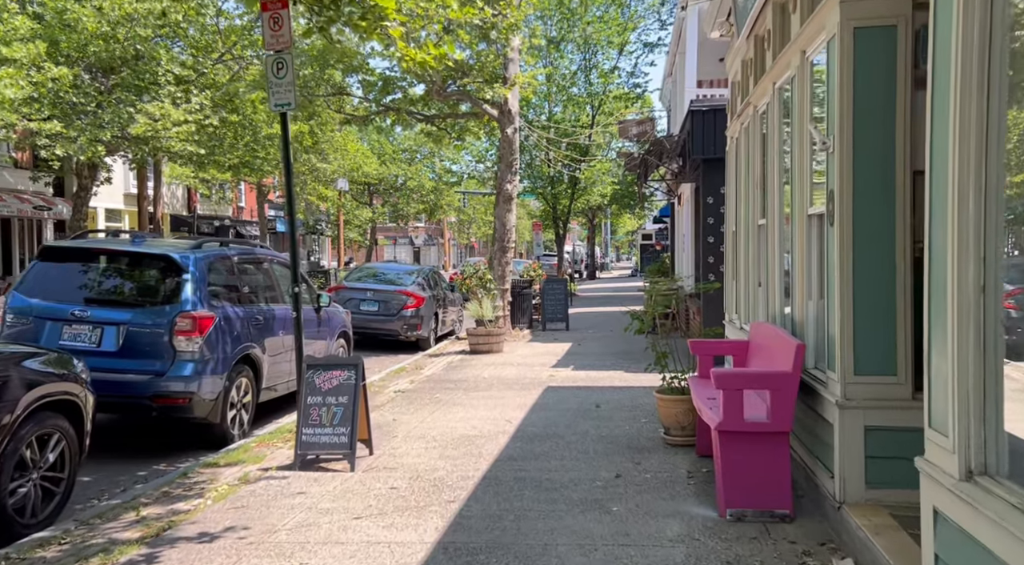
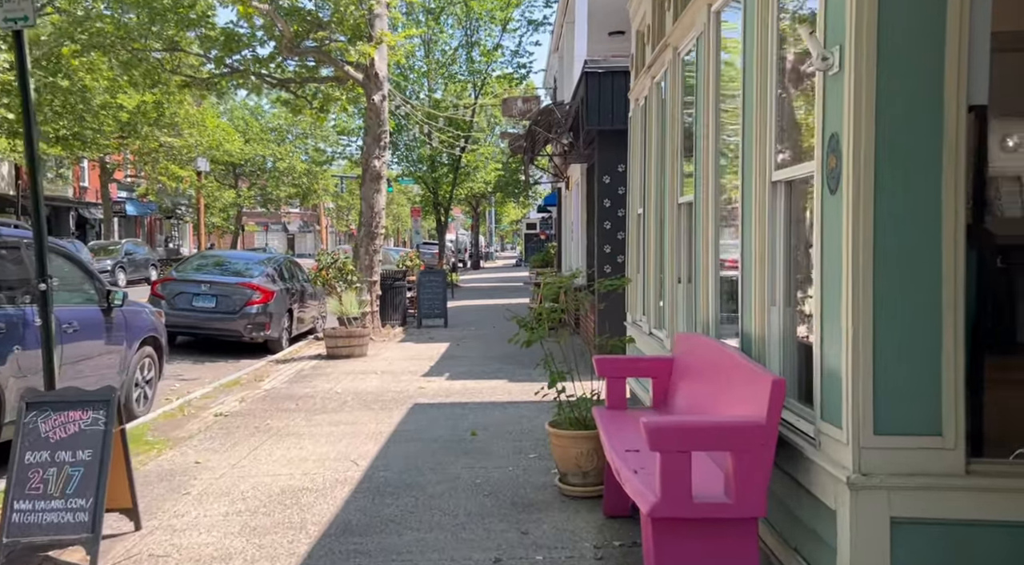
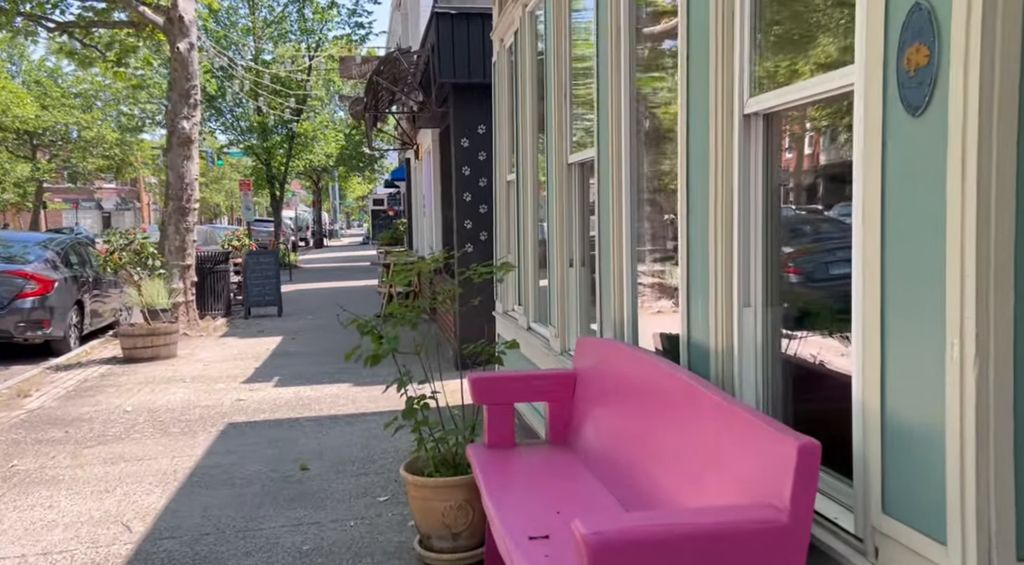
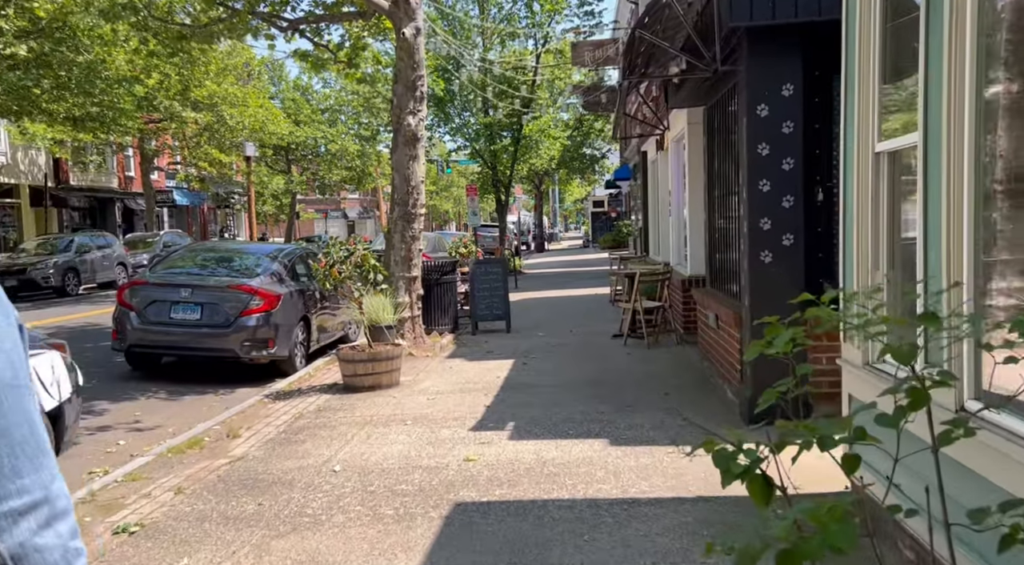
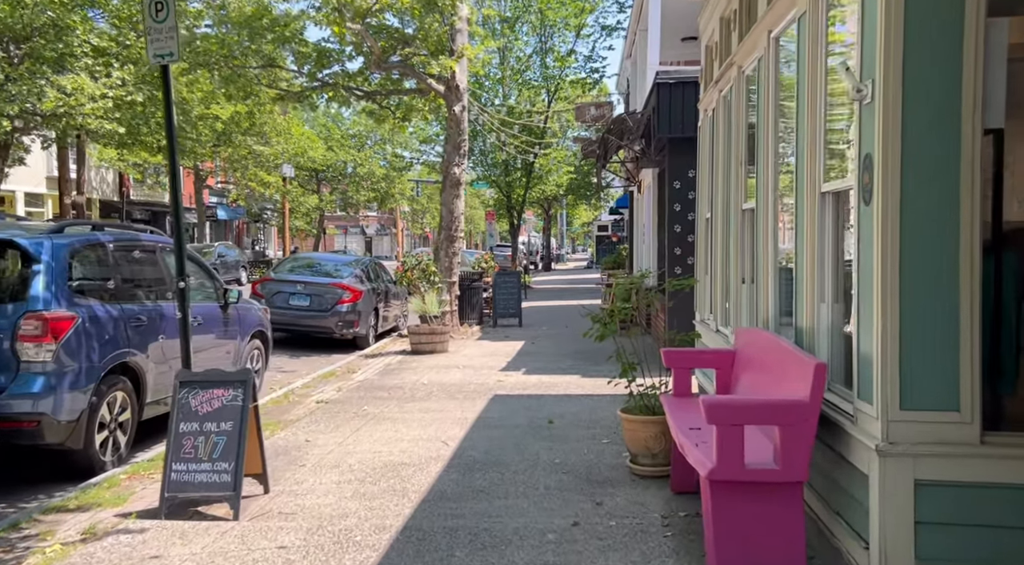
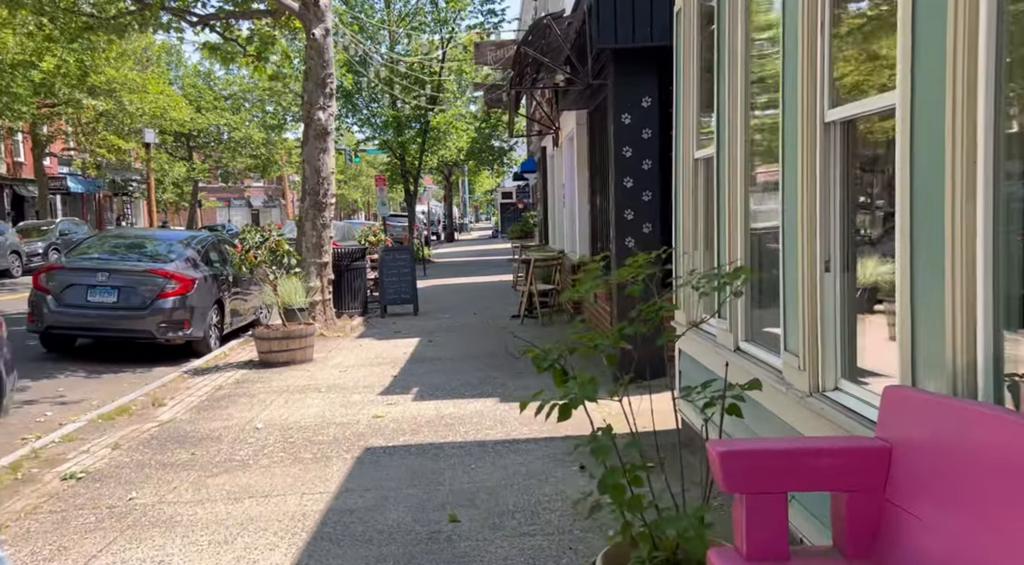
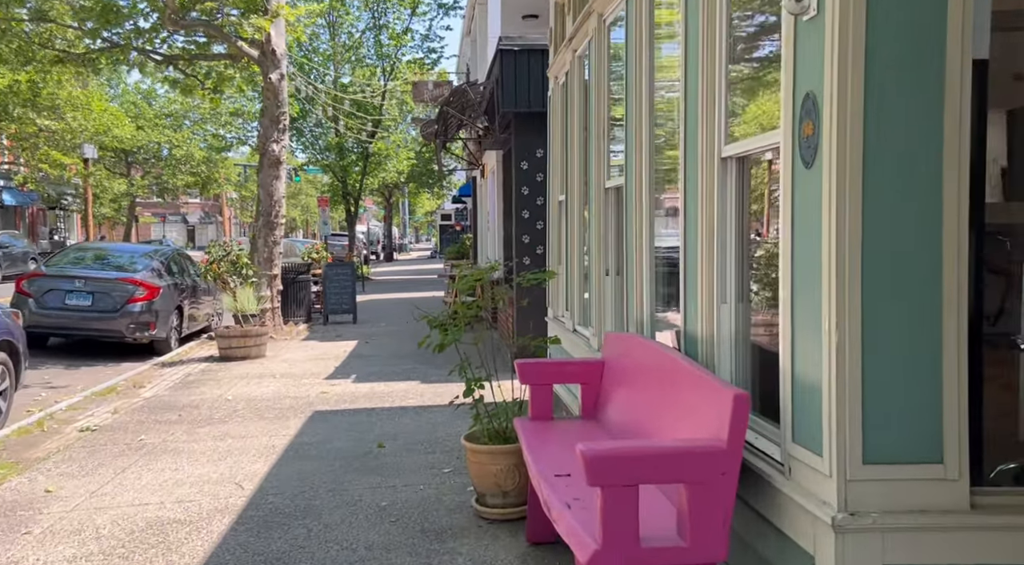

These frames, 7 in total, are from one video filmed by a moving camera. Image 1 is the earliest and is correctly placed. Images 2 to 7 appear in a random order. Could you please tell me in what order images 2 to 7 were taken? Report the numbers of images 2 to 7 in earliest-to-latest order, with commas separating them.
5, 2, 7, 3, 6, 4
